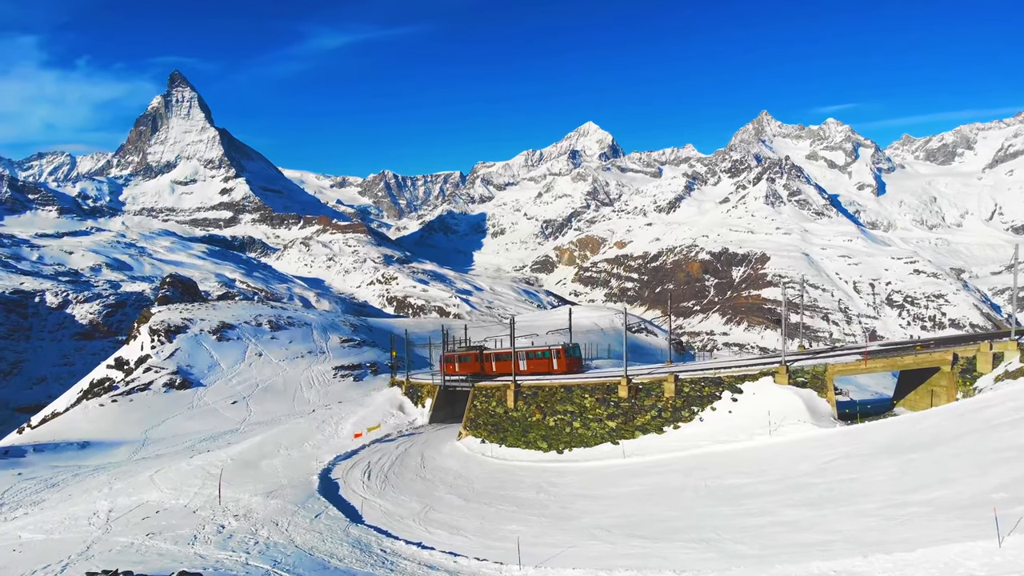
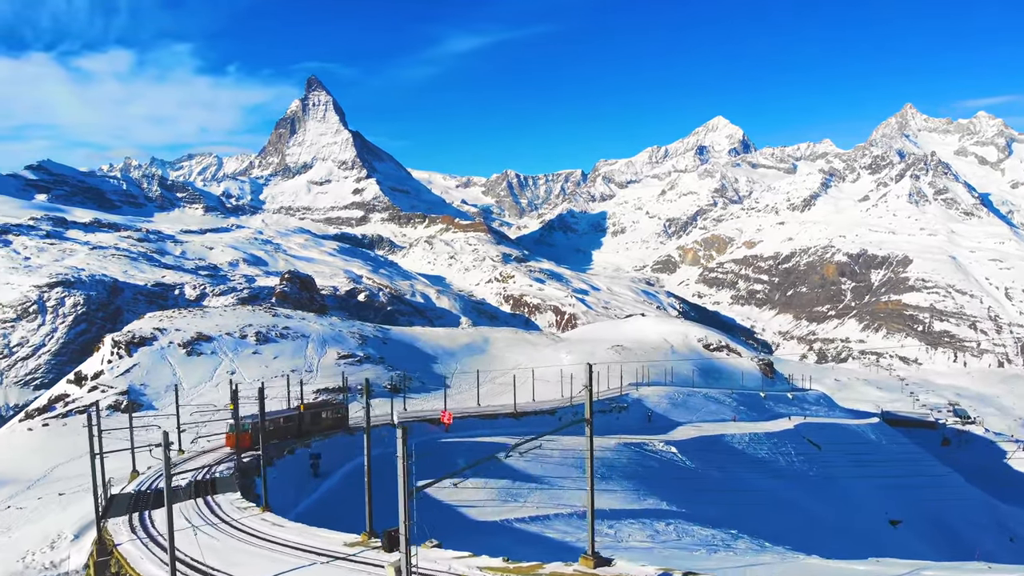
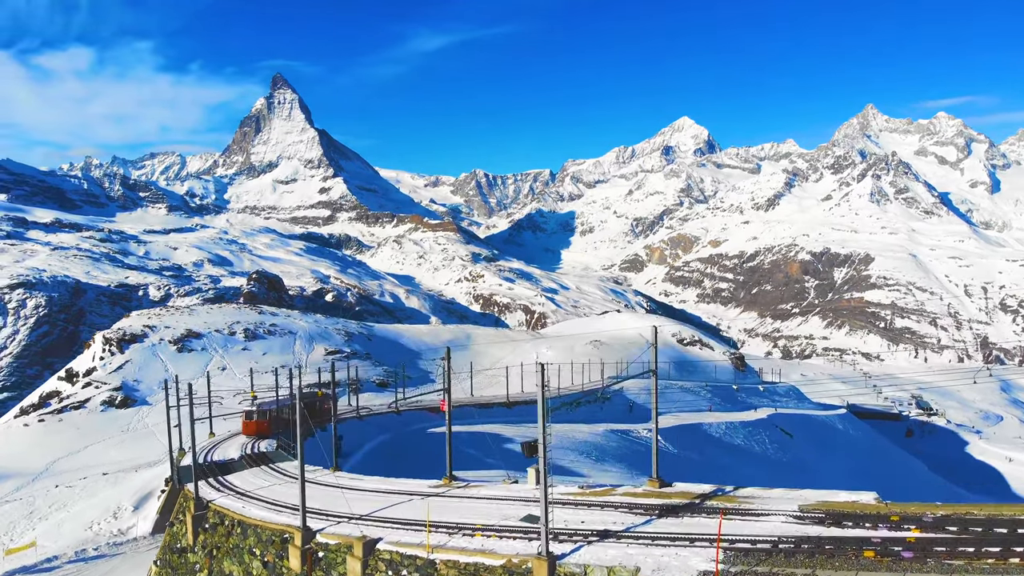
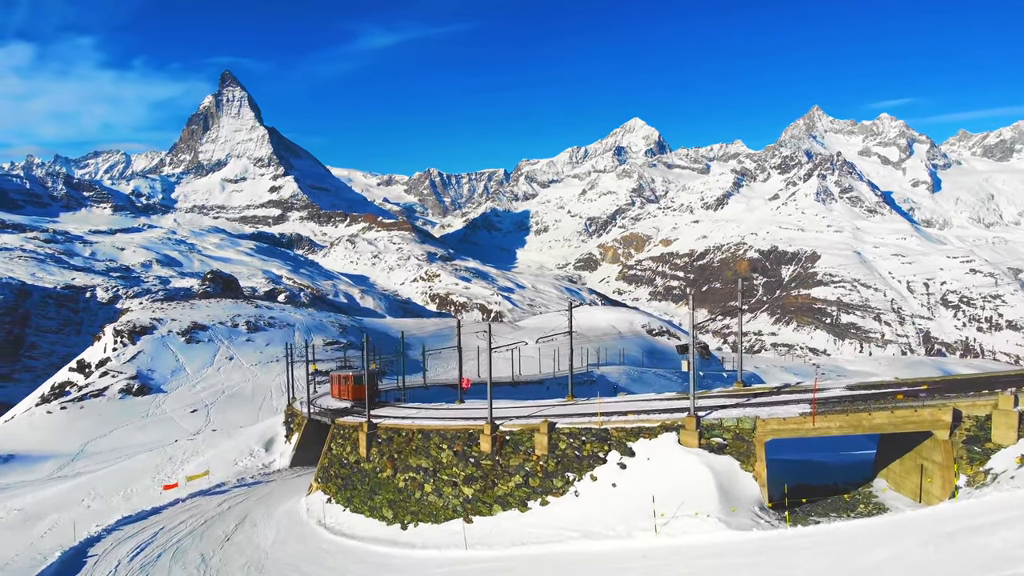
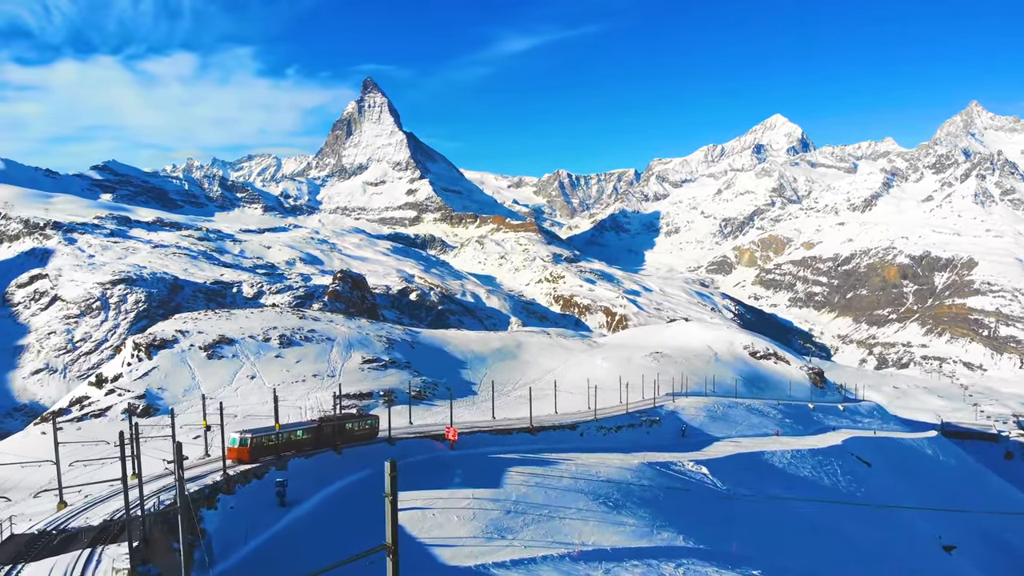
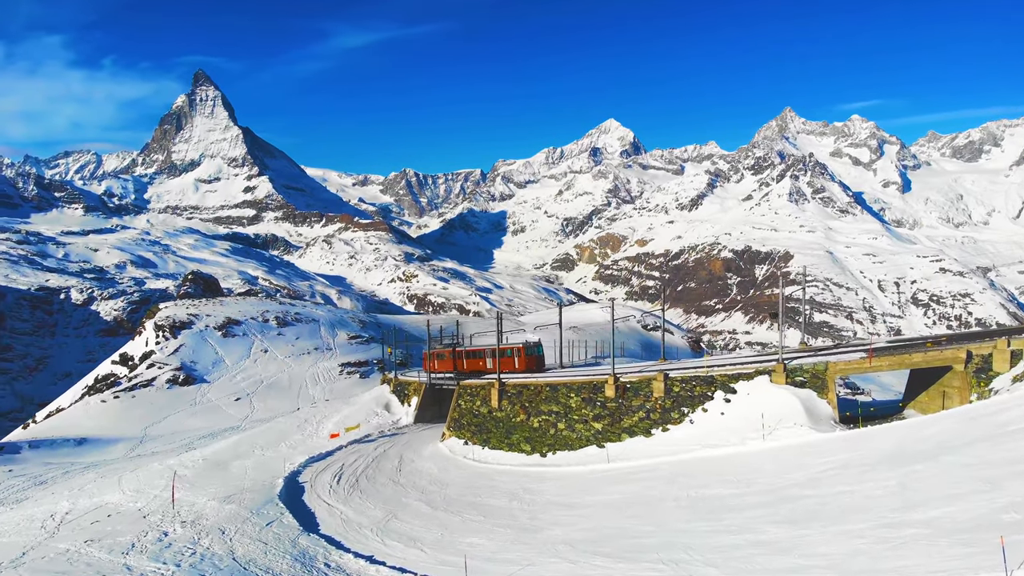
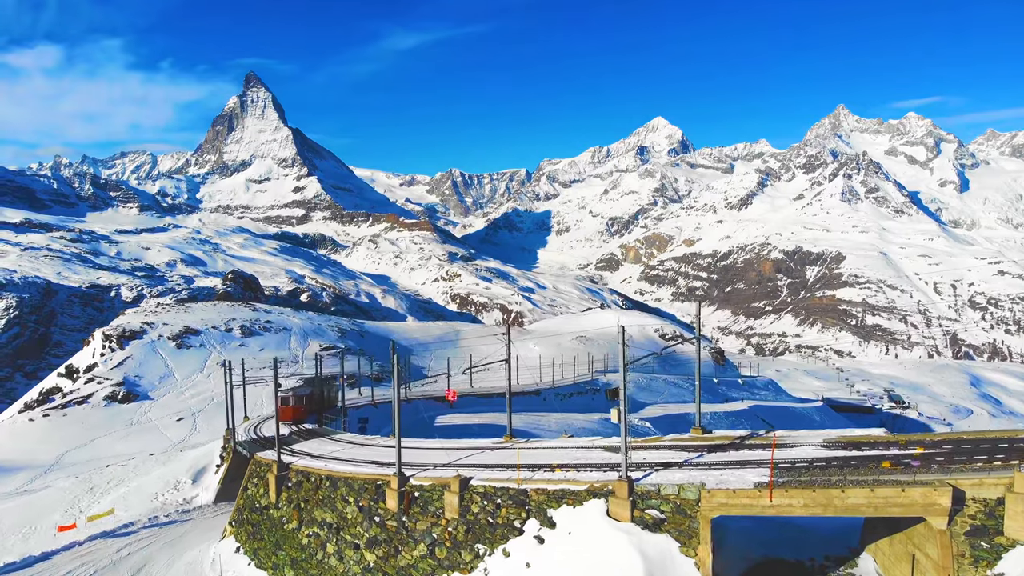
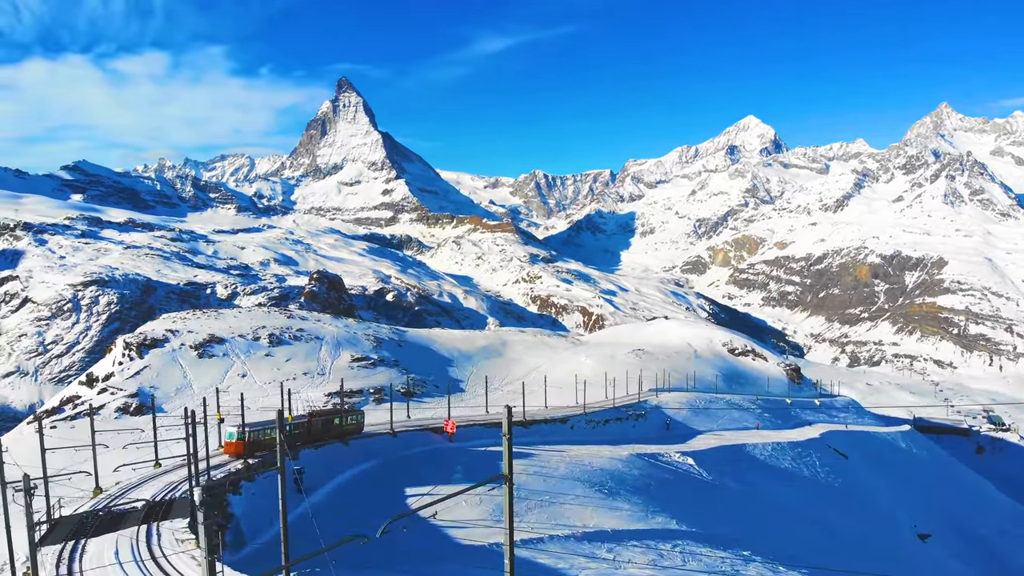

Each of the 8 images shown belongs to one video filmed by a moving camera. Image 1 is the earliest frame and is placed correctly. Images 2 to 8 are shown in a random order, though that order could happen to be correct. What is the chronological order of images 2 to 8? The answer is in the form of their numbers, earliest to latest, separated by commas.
6, 4, 7, 3, 2, 8, 5
